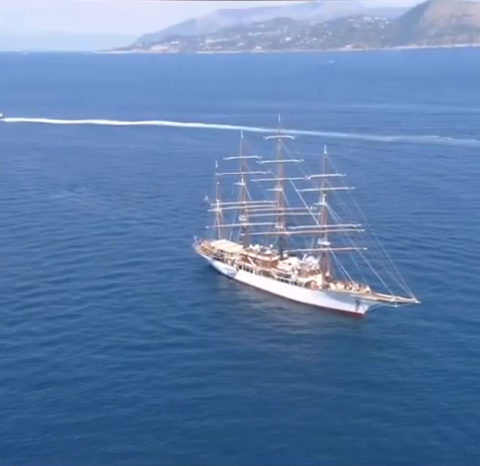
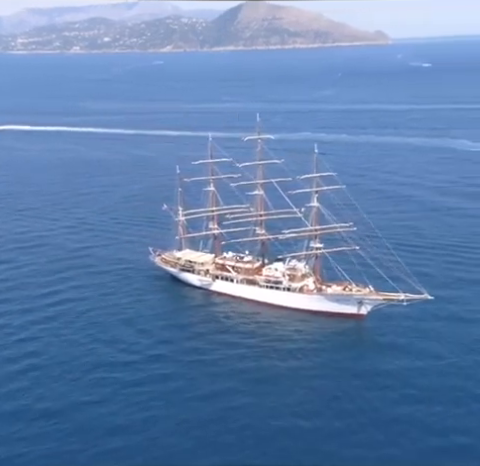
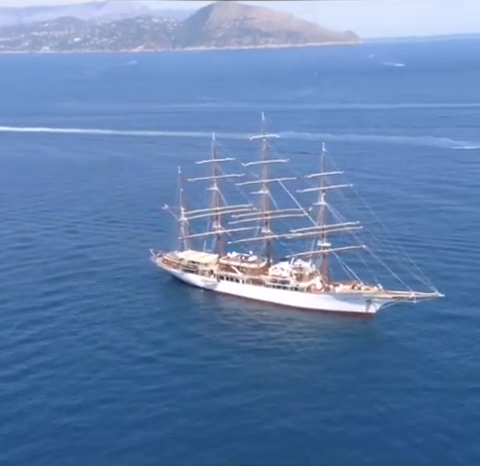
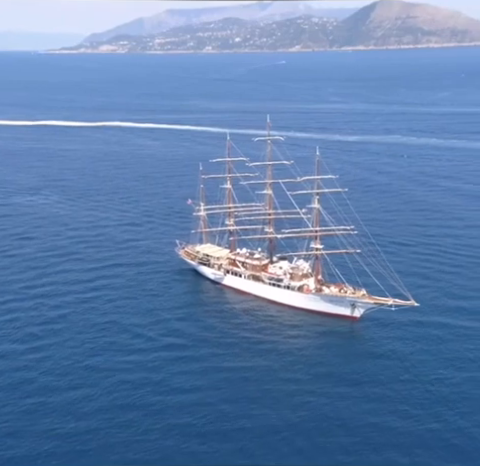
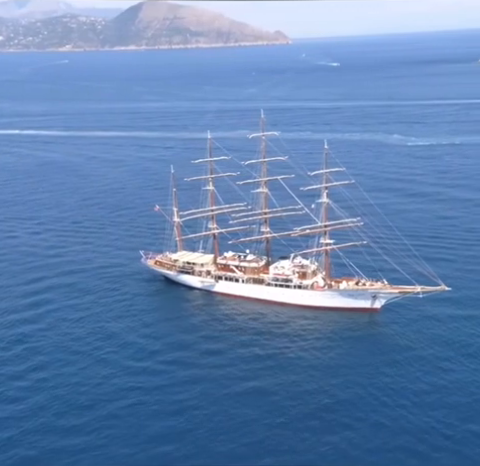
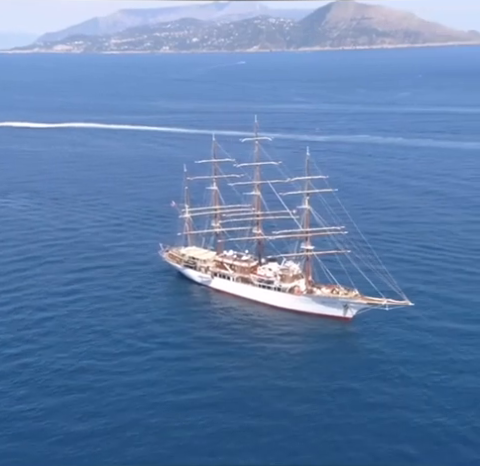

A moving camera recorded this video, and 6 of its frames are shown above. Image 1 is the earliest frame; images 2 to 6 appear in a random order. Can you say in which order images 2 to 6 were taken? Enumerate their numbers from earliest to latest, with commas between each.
4, 6, 2, 3, 5
